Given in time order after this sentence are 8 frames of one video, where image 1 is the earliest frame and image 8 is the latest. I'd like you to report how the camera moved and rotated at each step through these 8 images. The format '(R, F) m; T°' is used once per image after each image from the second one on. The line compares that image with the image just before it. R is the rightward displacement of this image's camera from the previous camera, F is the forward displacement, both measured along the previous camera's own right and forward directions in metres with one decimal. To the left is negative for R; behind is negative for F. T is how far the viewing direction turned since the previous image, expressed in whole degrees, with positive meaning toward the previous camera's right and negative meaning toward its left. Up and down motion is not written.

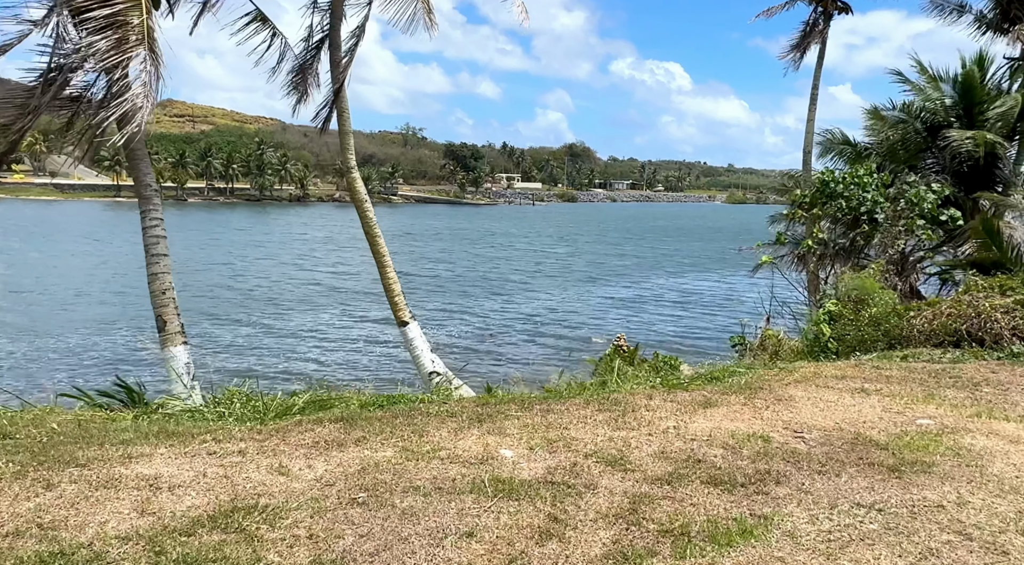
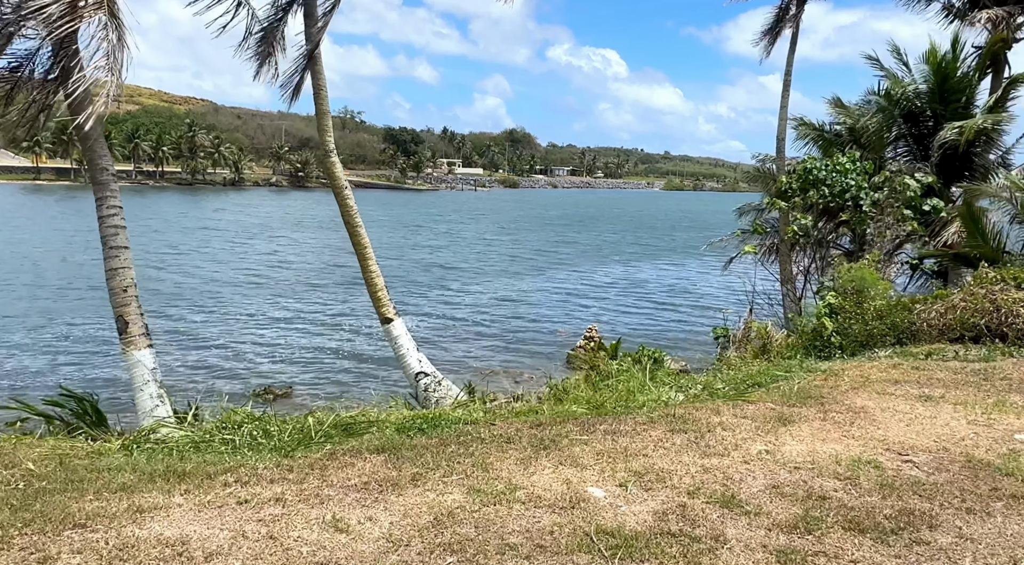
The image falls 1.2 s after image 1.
(-0.7, +0.8) m; +4°
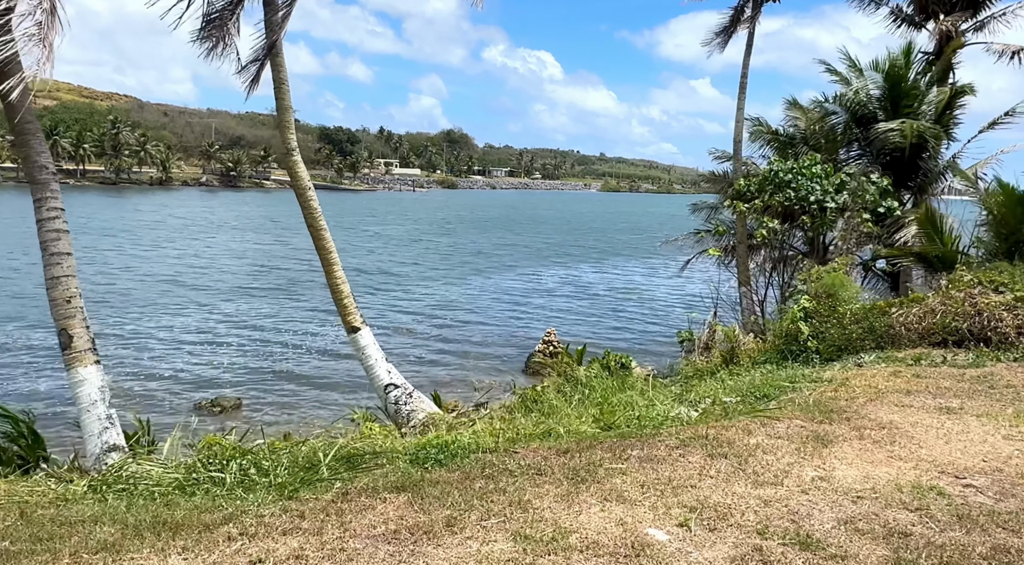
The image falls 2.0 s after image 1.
(-0.4, +0.5) m; +4°
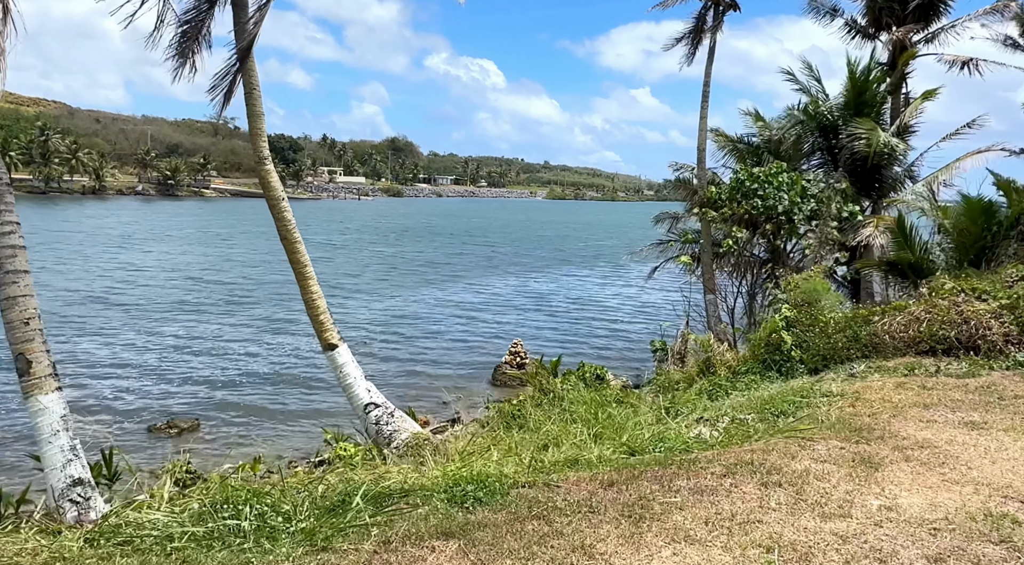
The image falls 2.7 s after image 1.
(-0.4, +0.3) m; +4°
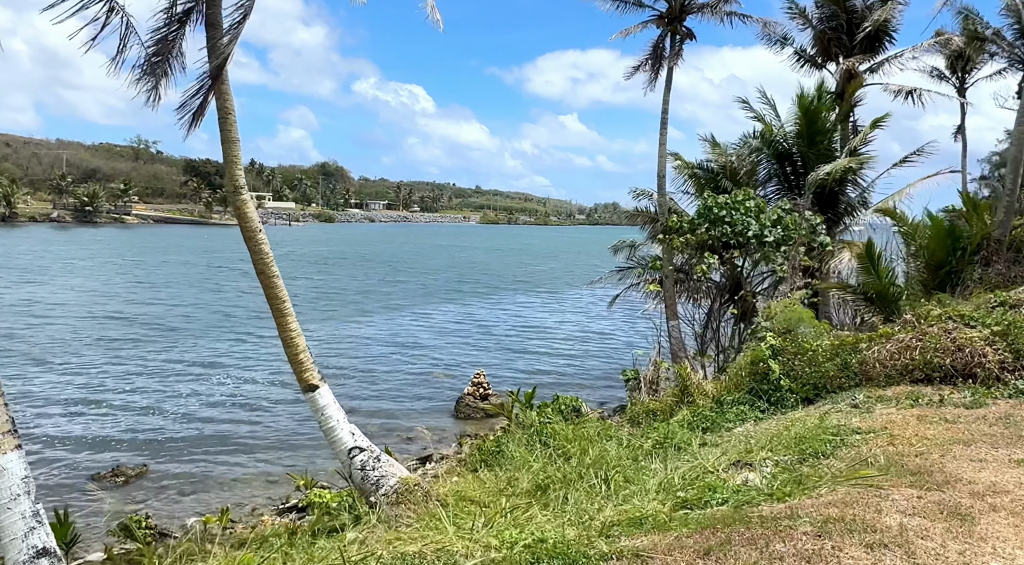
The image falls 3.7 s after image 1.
(-0.6, +0.5) m; +5°
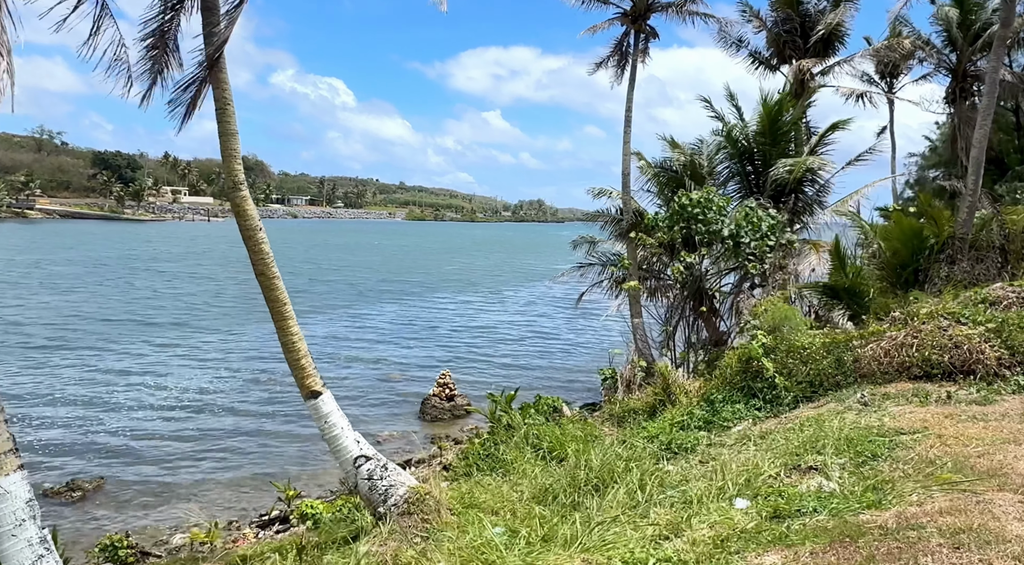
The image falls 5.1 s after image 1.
(-0.9, +0.3) m; +5°
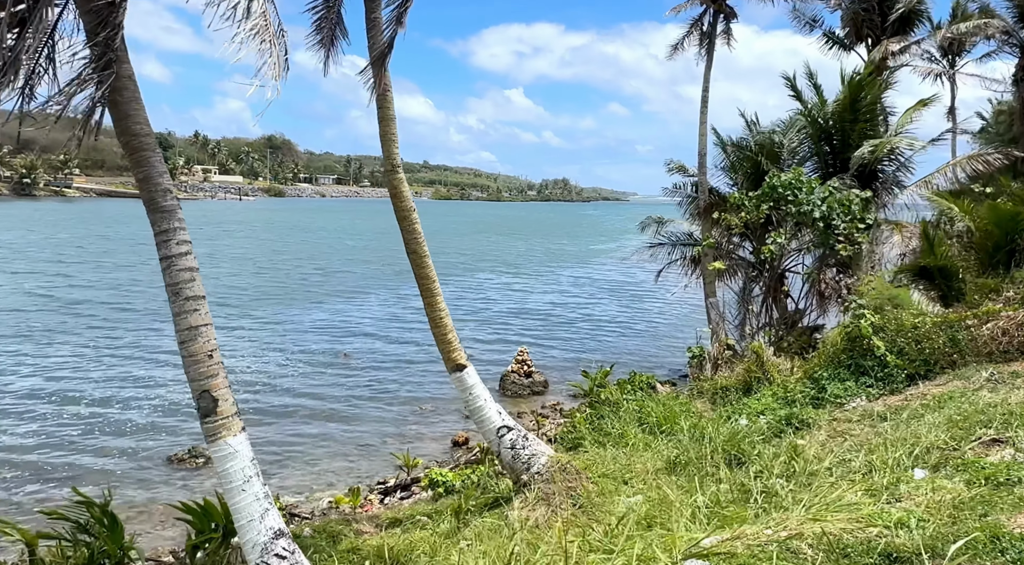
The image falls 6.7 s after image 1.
(-1.2, -0.3) m; -1°
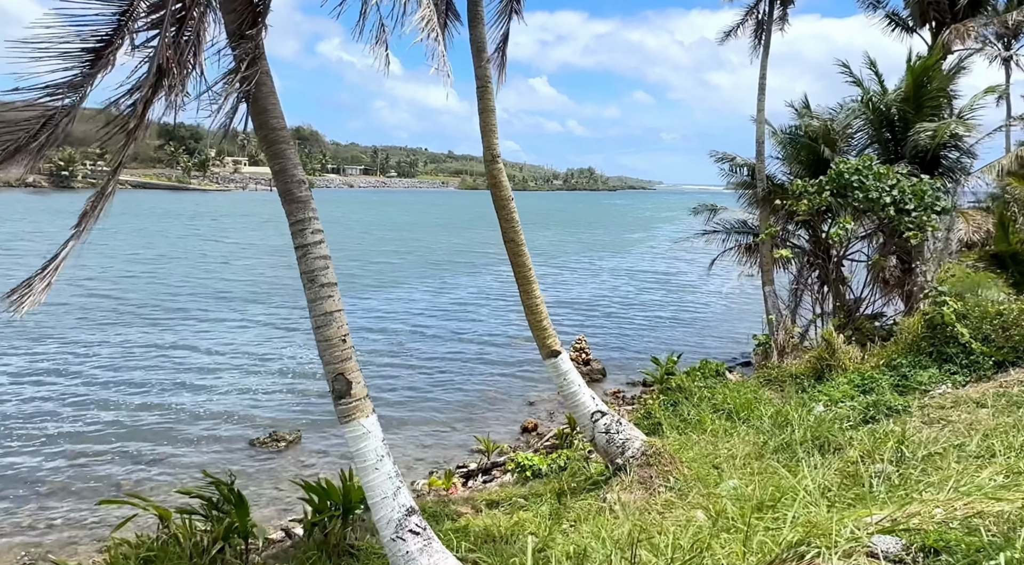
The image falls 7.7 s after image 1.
(-0.7, -0.1) m; -2°
